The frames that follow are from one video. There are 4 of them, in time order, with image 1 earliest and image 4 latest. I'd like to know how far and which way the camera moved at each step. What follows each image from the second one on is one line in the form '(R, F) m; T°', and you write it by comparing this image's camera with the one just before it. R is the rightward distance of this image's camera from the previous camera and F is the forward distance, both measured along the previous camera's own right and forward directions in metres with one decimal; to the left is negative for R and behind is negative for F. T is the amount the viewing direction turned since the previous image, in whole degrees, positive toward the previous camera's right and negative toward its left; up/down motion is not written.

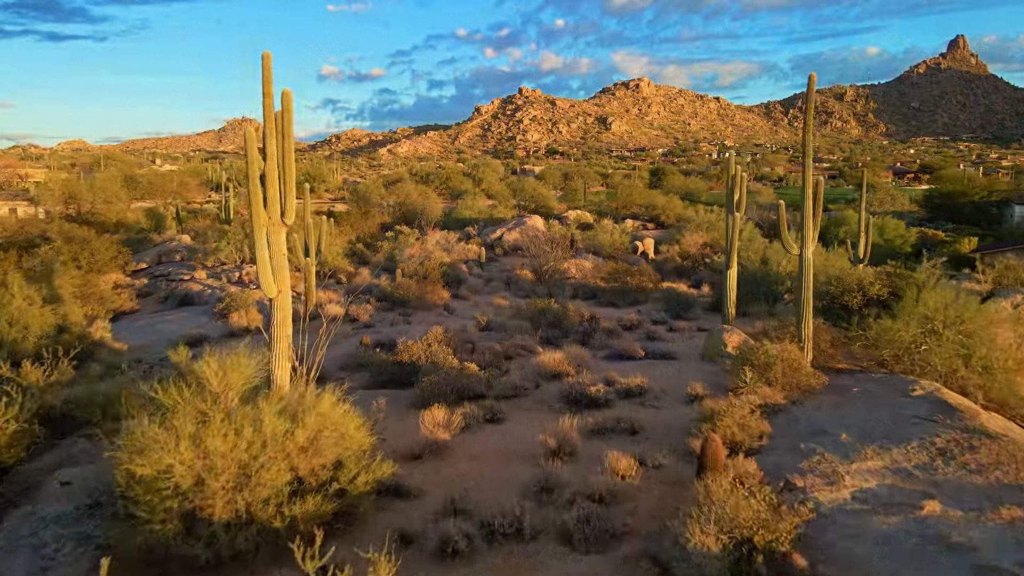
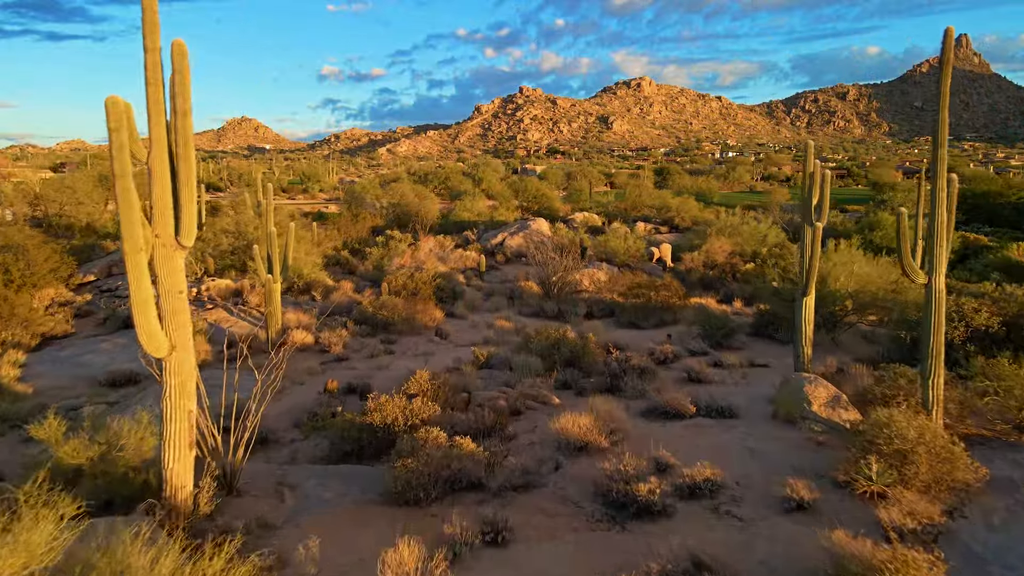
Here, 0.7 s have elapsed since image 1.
(-0.1, +2.1) m; 0°
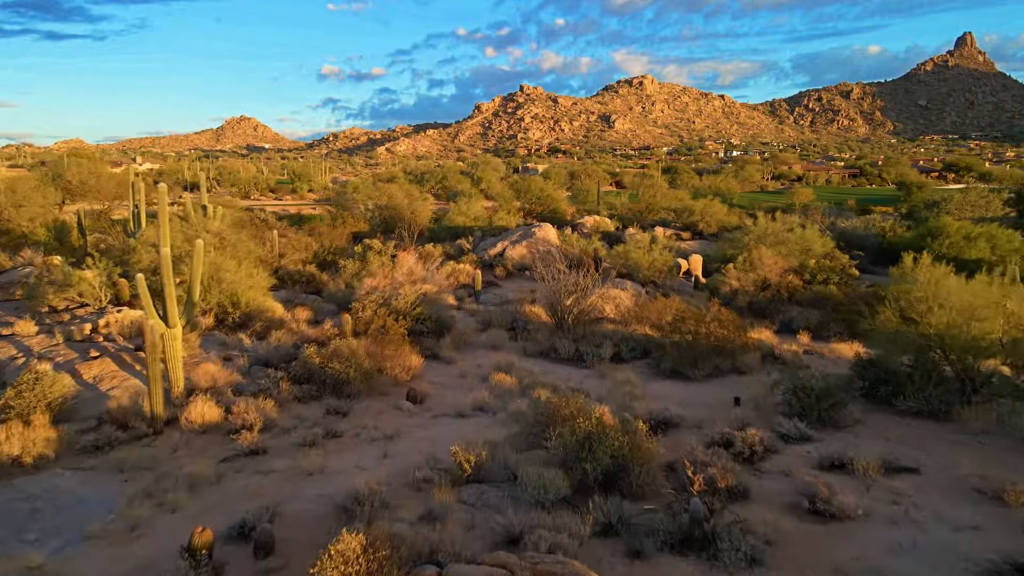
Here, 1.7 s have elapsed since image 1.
(0.0, +3.1) m; 0°
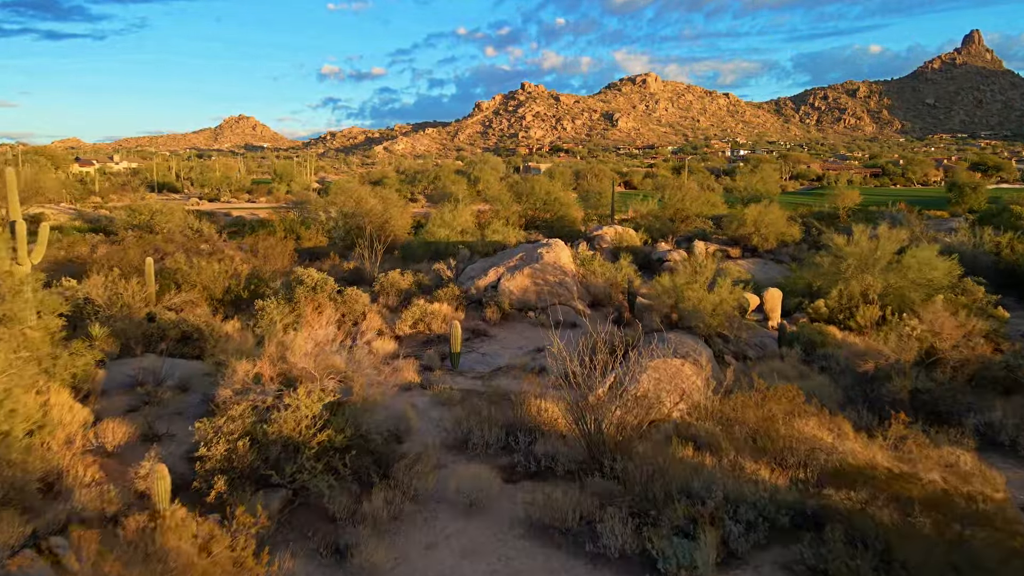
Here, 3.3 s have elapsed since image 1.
(+0.1, +5.2) m; 0°
